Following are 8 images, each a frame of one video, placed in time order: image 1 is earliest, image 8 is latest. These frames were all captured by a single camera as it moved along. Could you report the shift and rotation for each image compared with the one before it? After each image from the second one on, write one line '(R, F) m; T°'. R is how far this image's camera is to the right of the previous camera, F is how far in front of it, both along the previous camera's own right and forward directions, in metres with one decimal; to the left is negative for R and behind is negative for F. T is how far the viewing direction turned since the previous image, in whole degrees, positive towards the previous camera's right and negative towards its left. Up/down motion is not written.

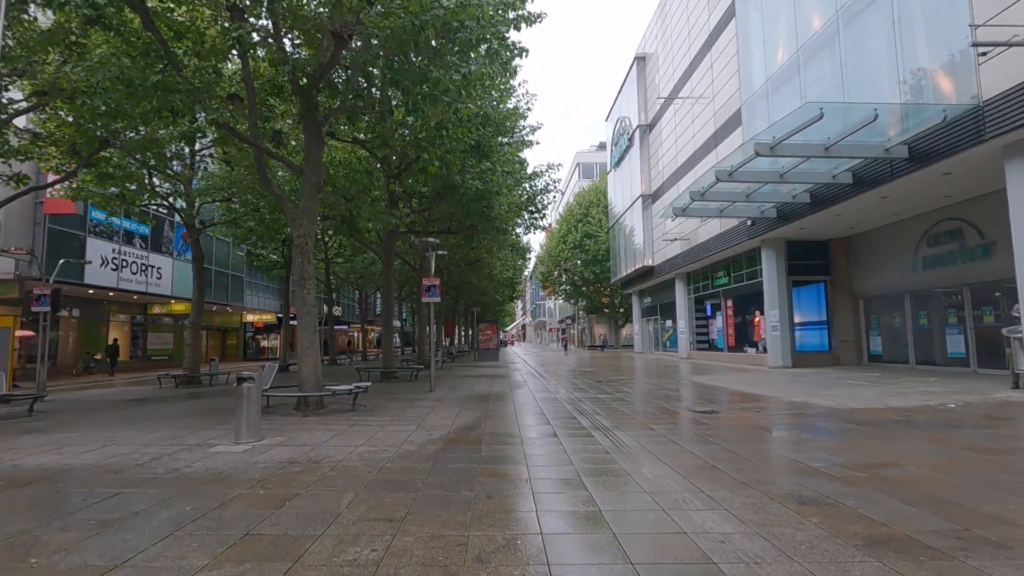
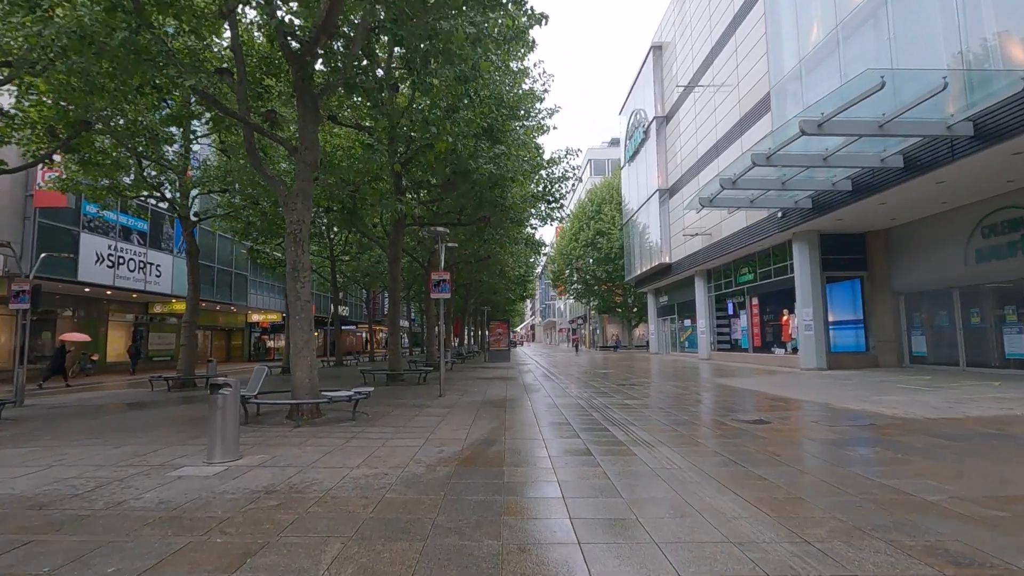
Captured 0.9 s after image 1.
(-0.2, +1.2) m; -1°
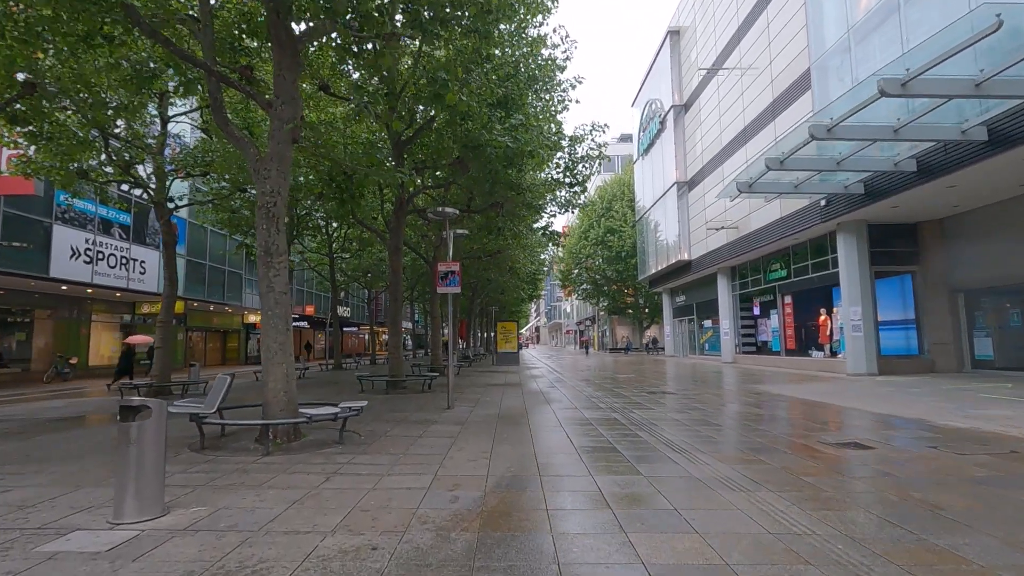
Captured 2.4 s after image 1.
(-0.3, +1.9) m; 0°
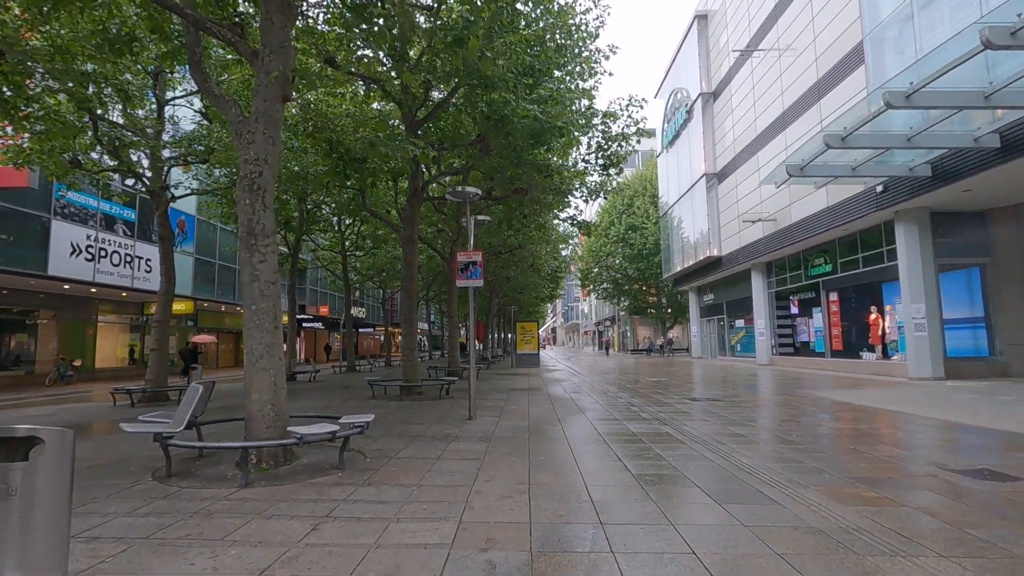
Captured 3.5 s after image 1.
(-0.3, +1.4) m; -2°
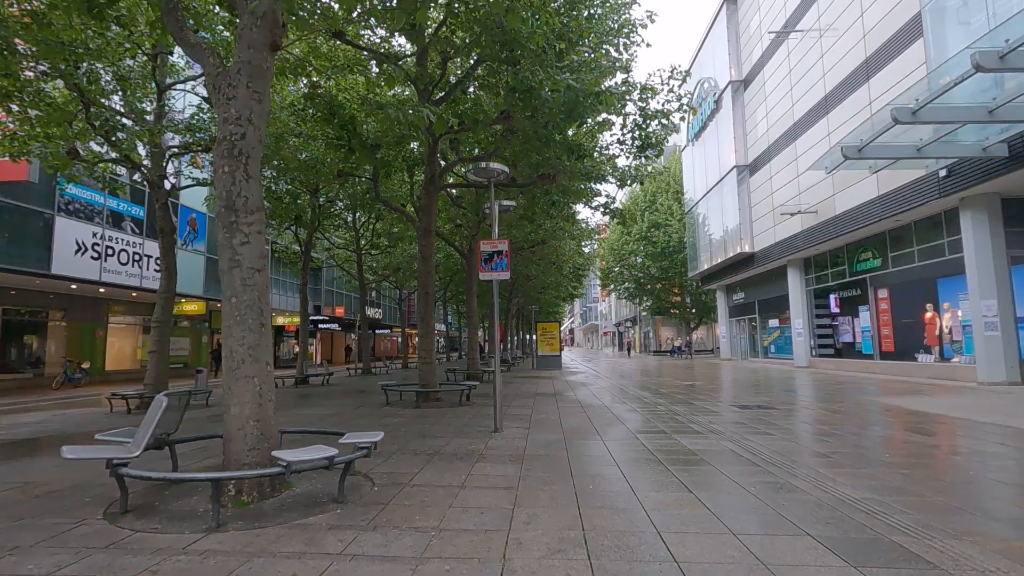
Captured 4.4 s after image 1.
(-0.2, +1.2) m; -2°
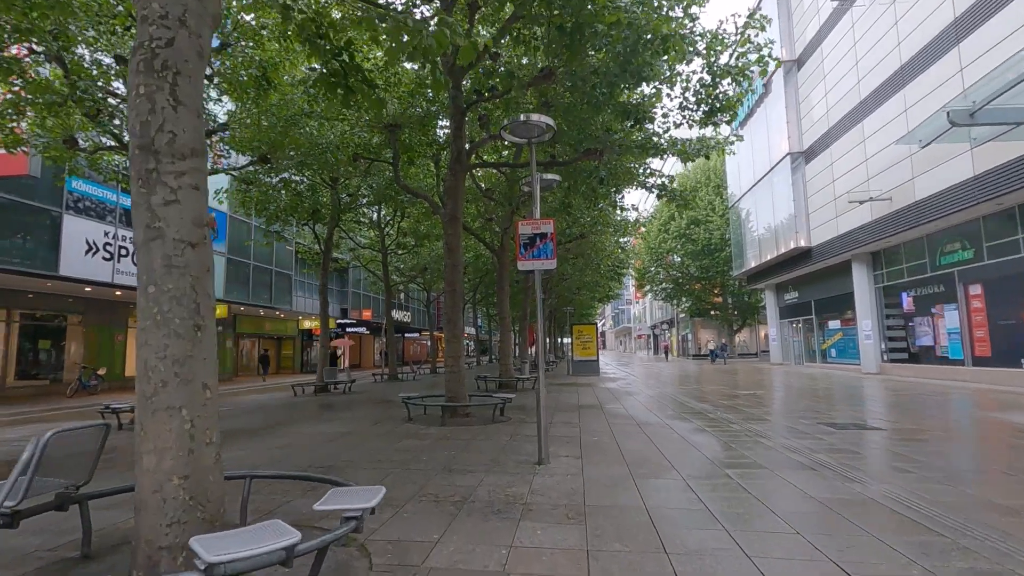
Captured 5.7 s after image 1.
(-0.2, +1.7) m; -3°
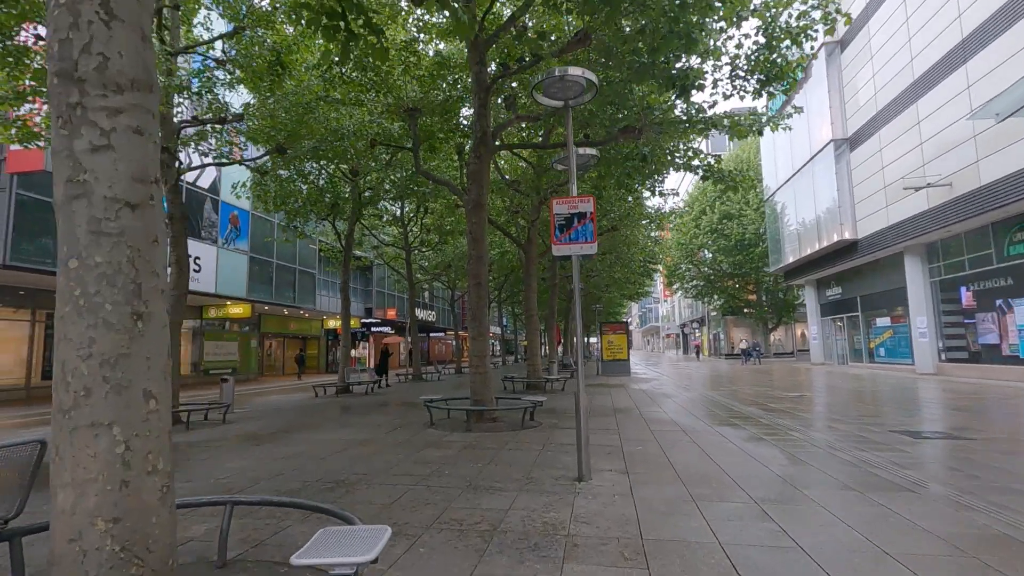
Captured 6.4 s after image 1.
(-0.1, +0.9) m; -3°
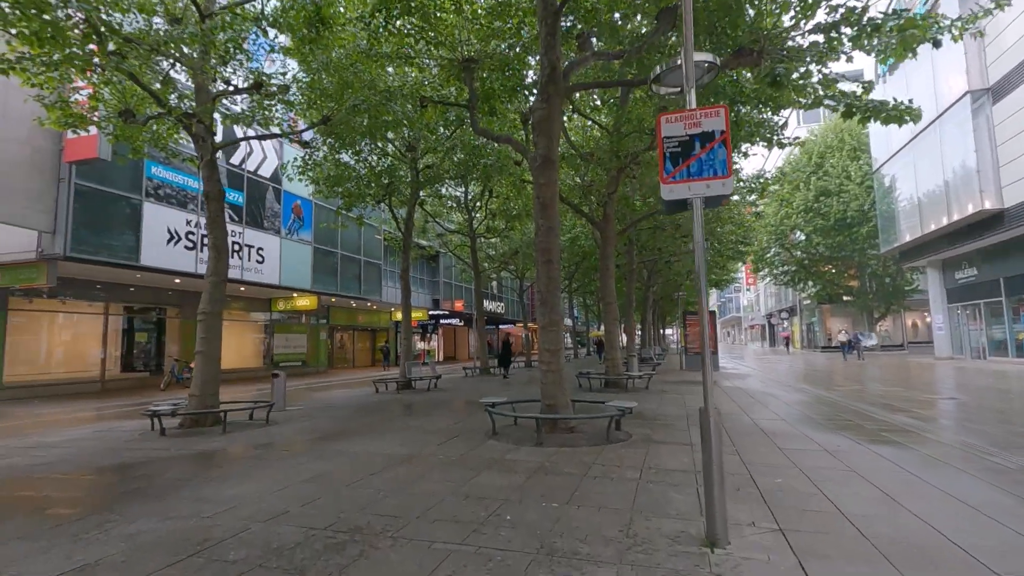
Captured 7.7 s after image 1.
(-0.1, +1.8) m; -7°
